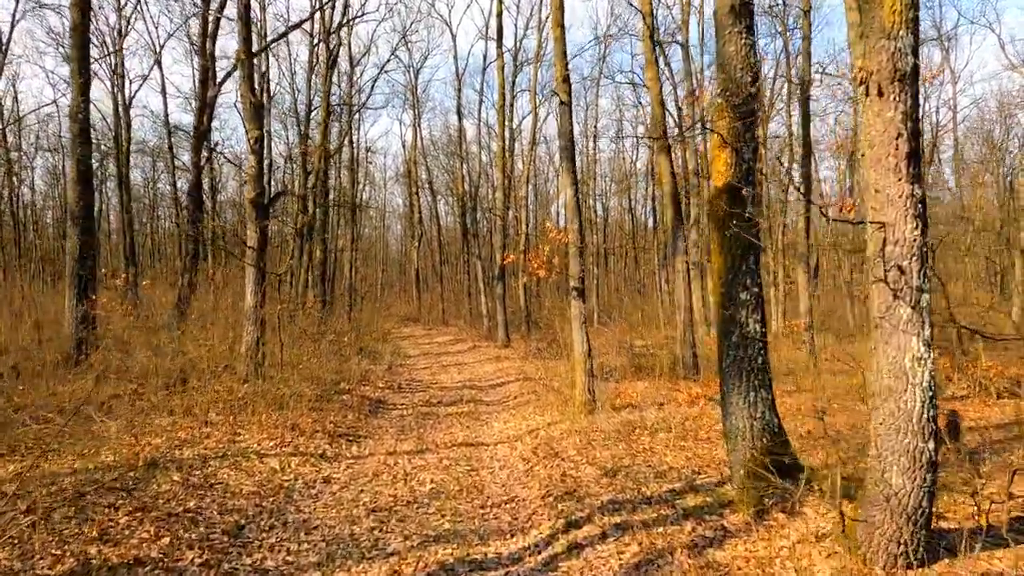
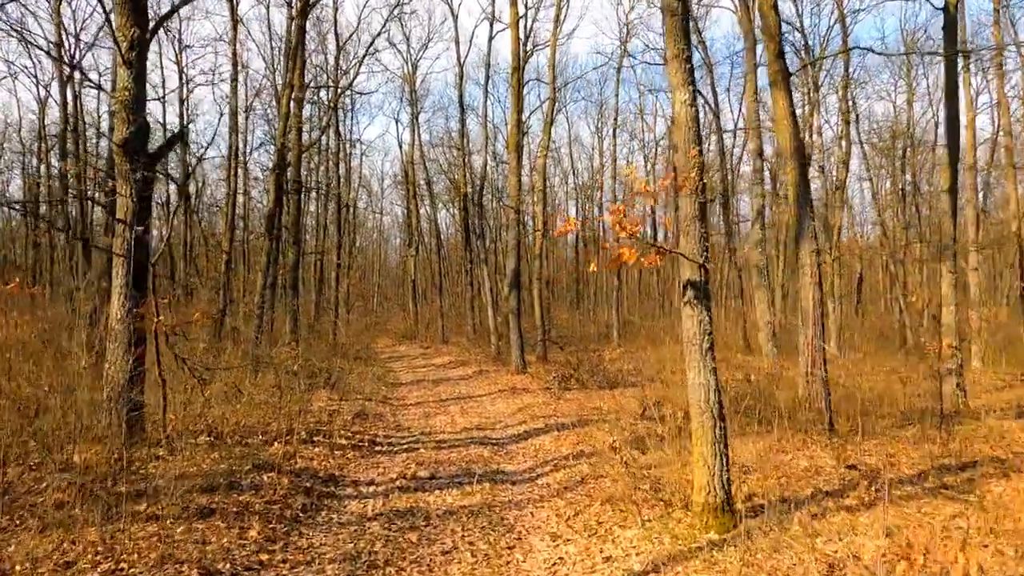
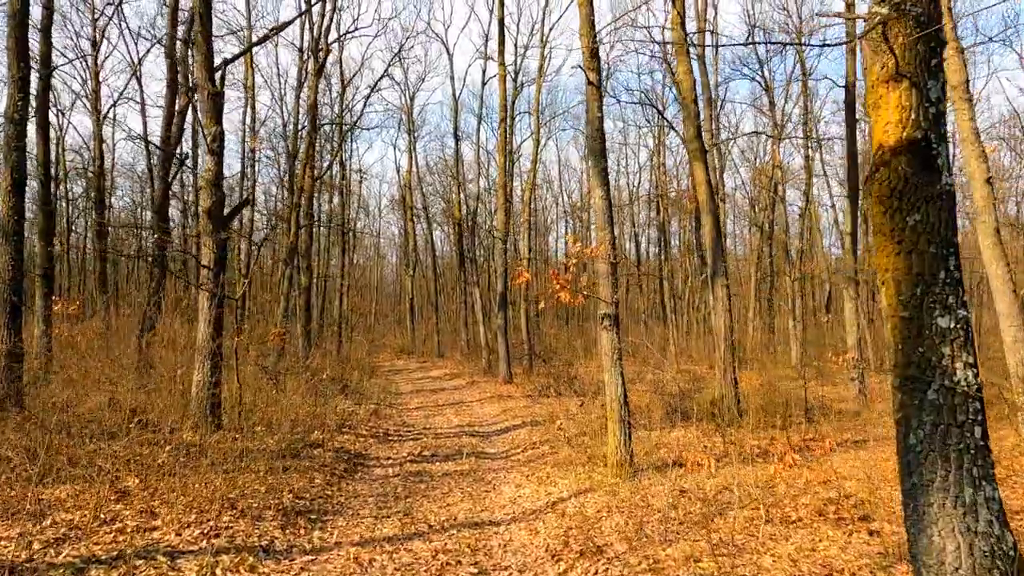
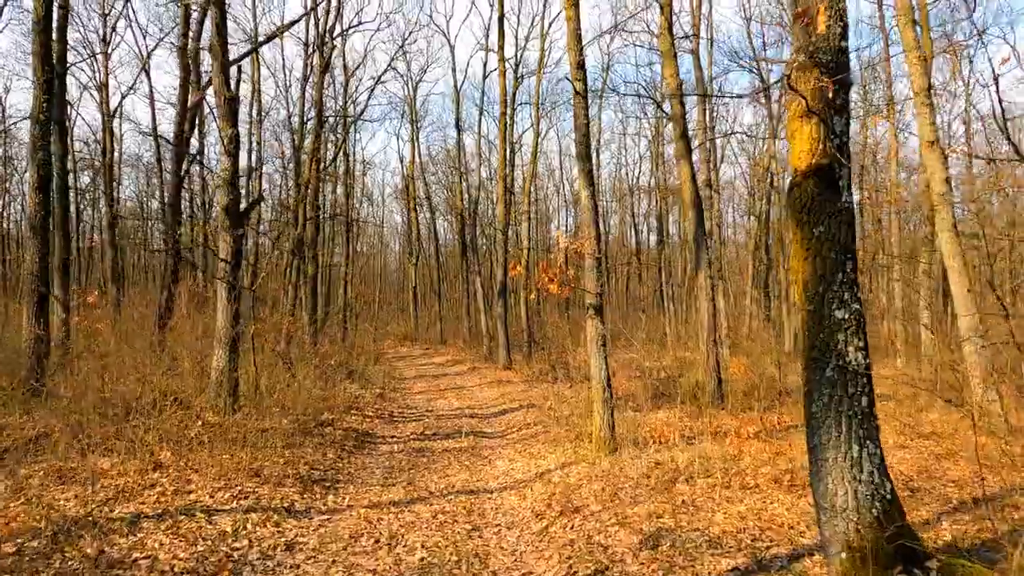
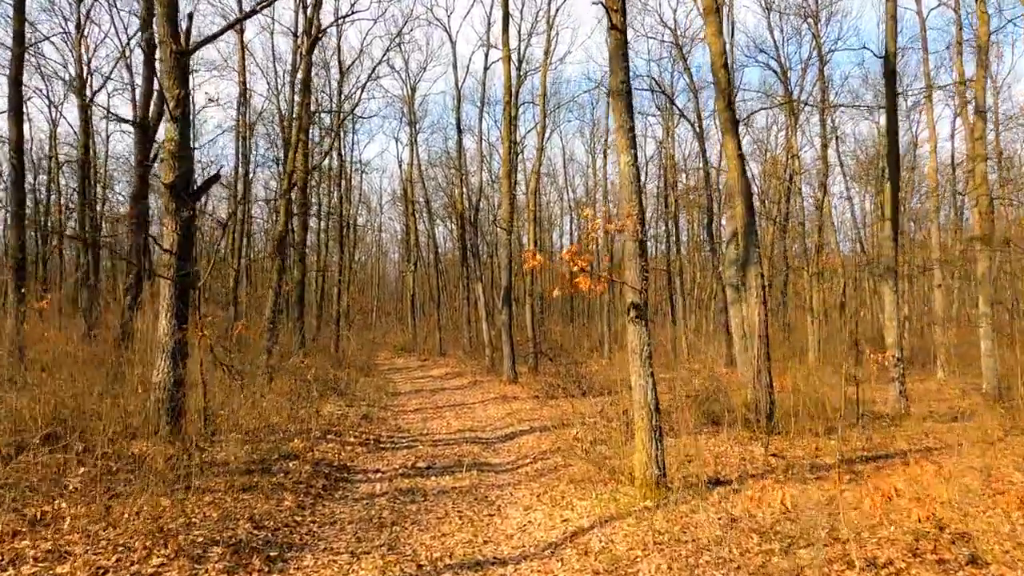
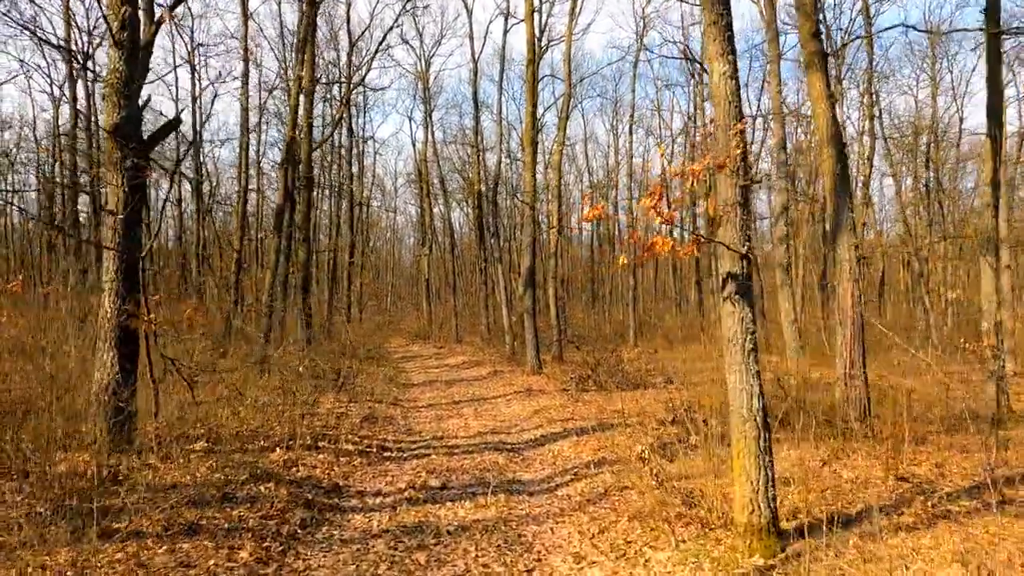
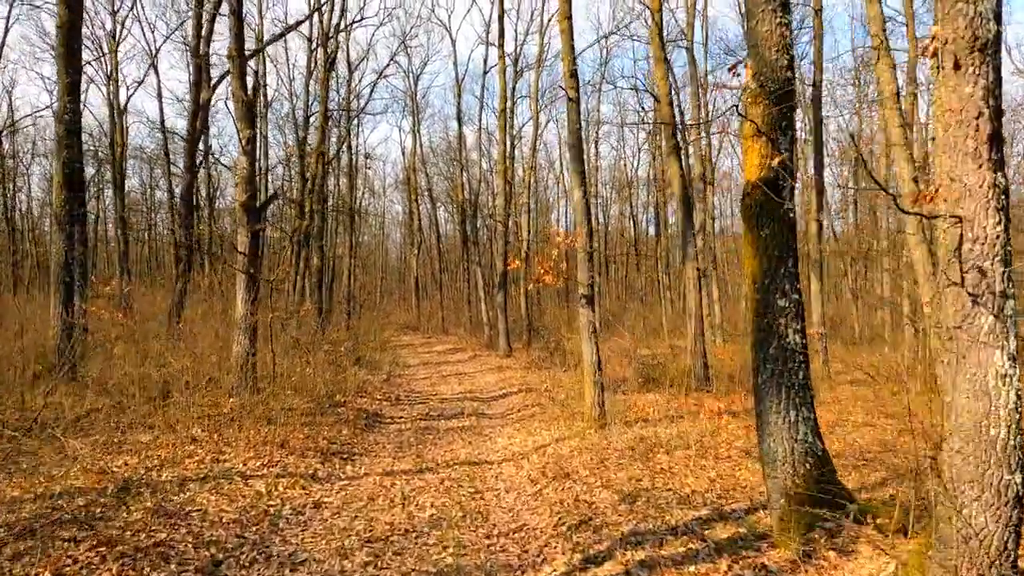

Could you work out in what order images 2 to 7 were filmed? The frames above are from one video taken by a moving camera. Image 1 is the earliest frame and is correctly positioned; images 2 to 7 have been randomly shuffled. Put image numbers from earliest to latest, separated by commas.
7, 4, 3, 5, 2, 6
